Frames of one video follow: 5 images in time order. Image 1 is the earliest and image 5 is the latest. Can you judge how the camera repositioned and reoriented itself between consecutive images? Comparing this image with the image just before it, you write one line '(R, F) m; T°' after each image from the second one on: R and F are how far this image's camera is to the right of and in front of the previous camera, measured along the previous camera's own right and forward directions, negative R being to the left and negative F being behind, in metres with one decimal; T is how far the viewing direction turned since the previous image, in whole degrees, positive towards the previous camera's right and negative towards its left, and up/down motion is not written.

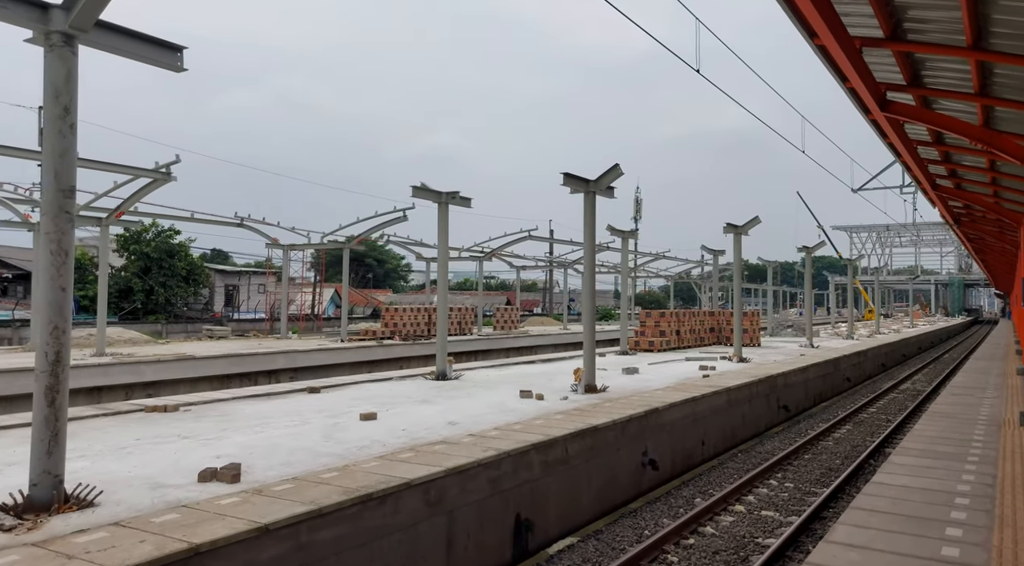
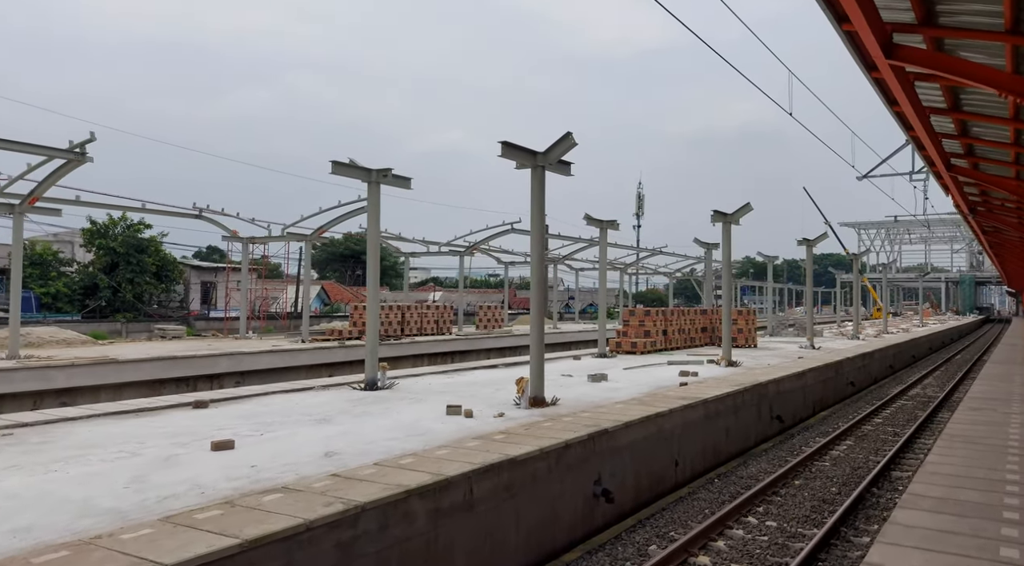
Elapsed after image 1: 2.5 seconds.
(+1.1, +2.1) m; -1°
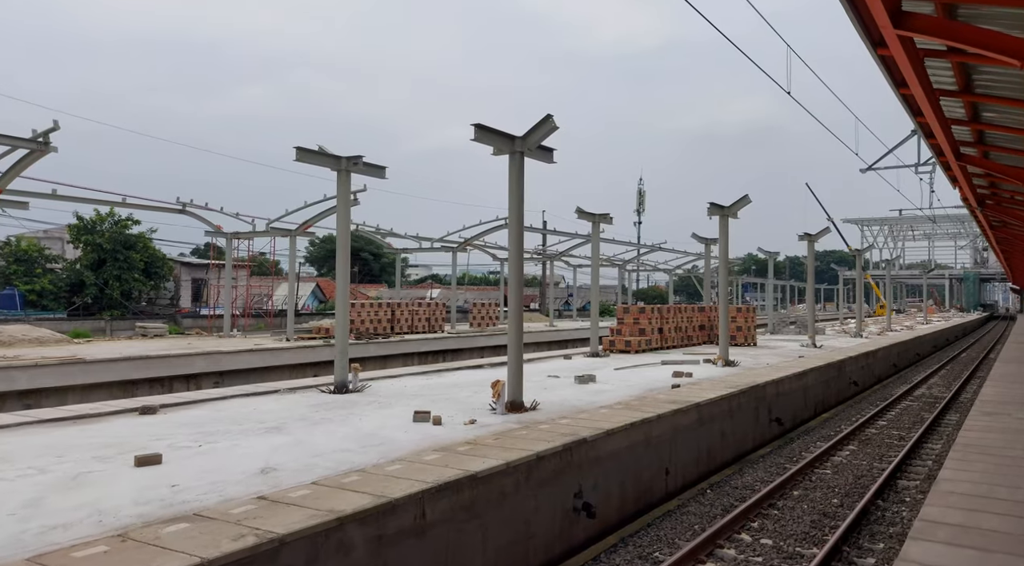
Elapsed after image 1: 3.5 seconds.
(+0.4, +0.8) m; 0°
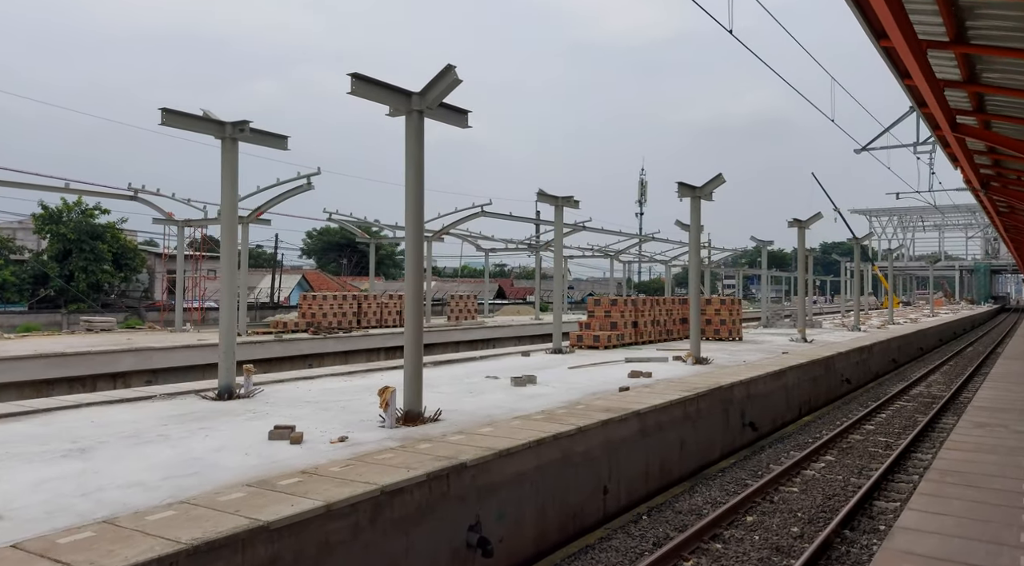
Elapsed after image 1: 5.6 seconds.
(+1.3, +1.6) m; -1°
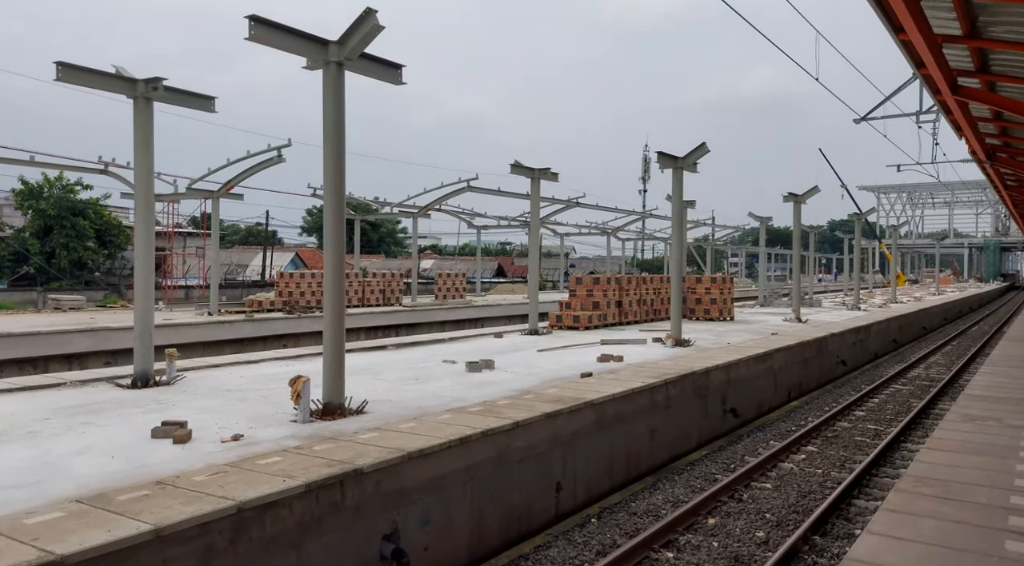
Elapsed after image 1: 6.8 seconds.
(+0.8, +0.9) m; -1°
